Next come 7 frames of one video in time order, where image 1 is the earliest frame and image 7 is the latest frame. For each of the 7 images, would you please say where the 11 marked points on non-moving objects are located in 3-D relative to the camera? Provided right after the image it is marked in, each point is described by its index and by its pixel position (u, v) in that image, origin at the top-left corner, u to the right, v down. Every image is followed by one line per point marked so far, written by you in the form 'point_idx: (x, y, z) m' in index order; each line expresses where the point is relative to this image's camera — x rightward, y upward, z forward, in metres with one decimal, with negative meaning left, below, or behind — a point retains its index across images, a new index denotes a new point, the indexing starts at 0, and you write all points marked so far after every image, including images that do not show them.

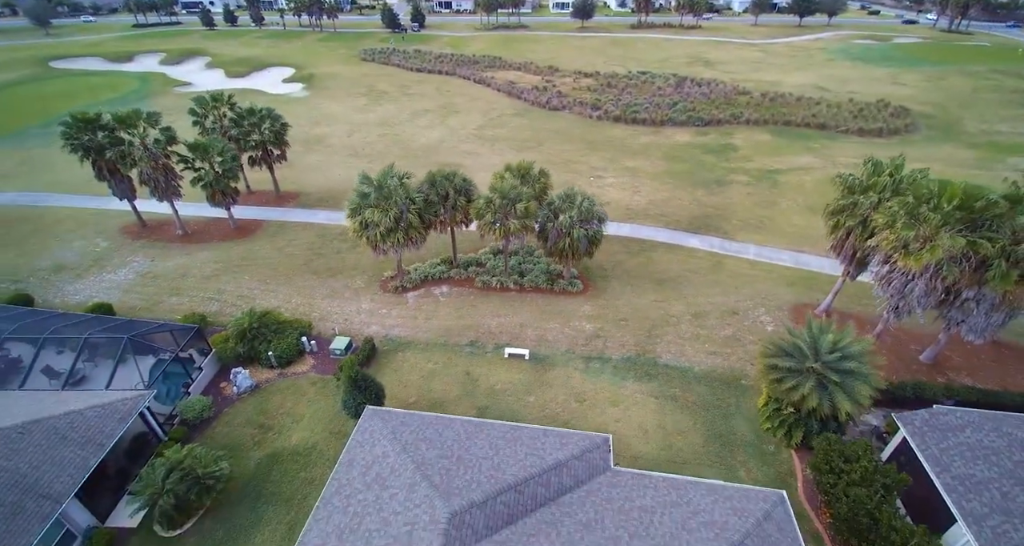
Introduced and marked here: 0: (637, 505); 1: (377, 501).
0: (+4.0, -7.4, +15.7) m
1: (-4.2, -7.2, +15.4) m
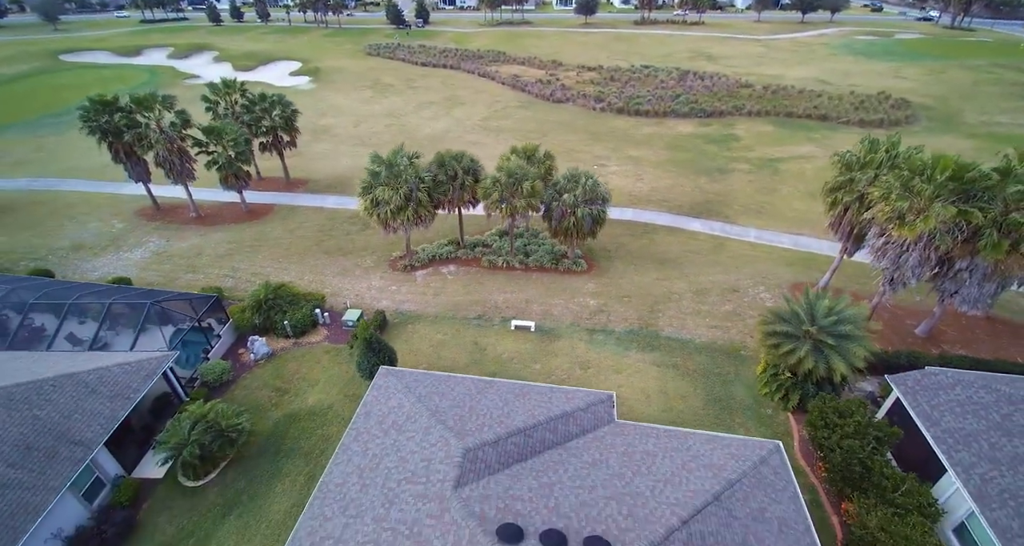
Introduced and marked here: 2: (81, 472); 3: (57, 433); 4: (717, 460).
0: (+4.3, -6.0, +16.5) m
1: (-3.9, -5.7, +16.3) m
2: (-15.4, -7.1, +17.4) m
3: (-16.1, -5.7, +17.3) m
4: (+6.8, -6.2, +16.2) m
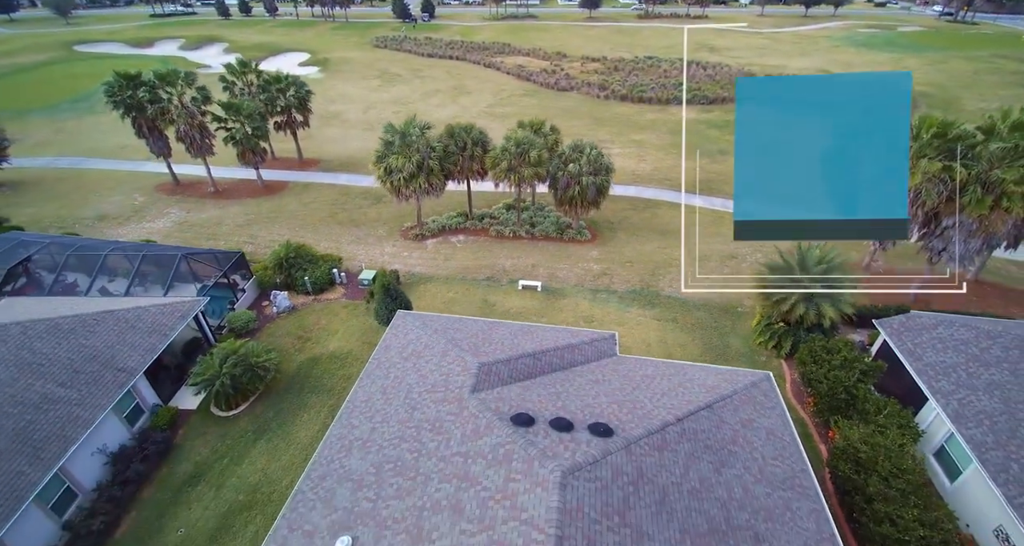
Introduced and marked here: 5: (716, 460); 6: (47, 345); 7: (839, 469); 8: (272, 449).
0: (+4.7, -3.7, +17.9) m
1: (-3.6, -3.4, +17.8) m
2: (-15.0, -4.7, +18.9) m
3: (-15.8, -3.4, +18.8) m
4: (+7.2, -3.9, +17.6) m
5: (+5.7, -5.3, +13.7) m
6: (-17.5, -2.7, +18.4) m
7: (+10.9, -6.6, +16.4) m
8: (-9.5, -7.0, +19.3) m
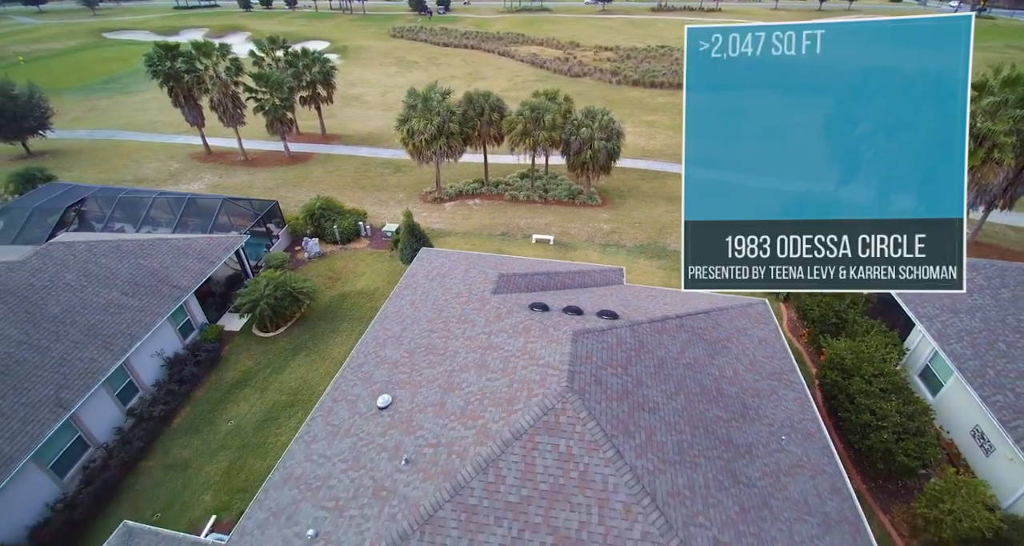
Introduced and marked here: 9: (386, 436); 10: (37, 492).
0: (+5.4, -0.8, +19.6) m
1: (-2.9, -0.4, +19.6) m
2: (-14.4, -1.6, +21.0) m
3: (-15.1, -0.2, +20.9) m
4: (+7.8, -1.1, +19.3) m
5: (+6.3, -2.4, +15.4) m
6: (-16.8, +0.5, +20.6) m
7: (+11.5, -3.8, +18.0) m
8: (-8.8, -3.9, +21.3) m
9: (-3.2, -4.2, +12.6) m
10: (-14.4, -6.7, +14.7) m
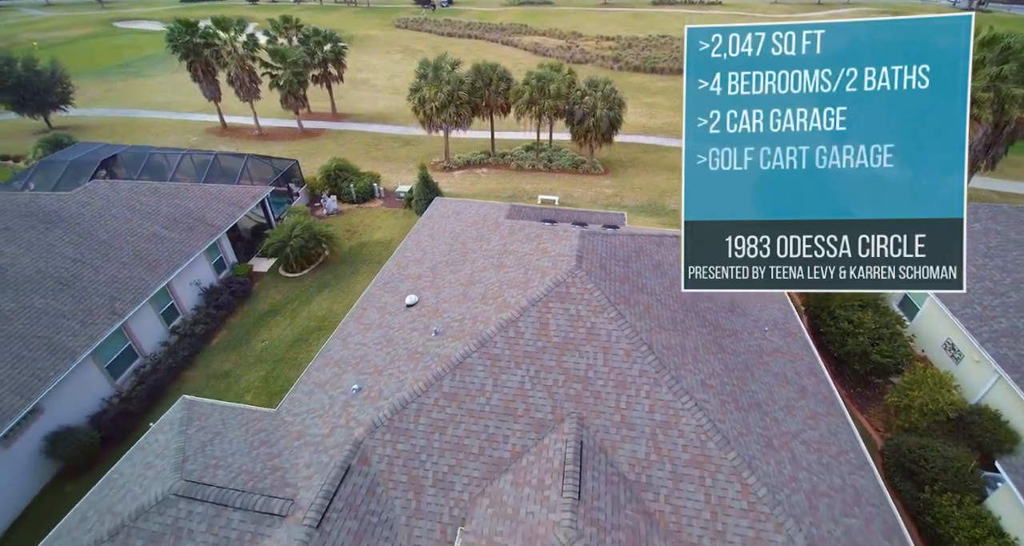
0: (+5.8, +2.0, +21.3) m
1: (-2.5, +2.4, +21.3) m
2: (-13.9, +1.2, +22.7) m
3: (-14.6, +2.6, +22.6) m
4: (+8.2, +1.7, +20.9) m
5: (+6.7, +0.4, +17.1) m
6: (-16.4, +3.3, +22.2) m
7: (+11.9, -1.1, +19.6) m
8: (-8.4, -1.1, +23.0) m
9: (-2.8, -1.4, +14.3) m
10: (-14.0, -3.9, +16.4) m
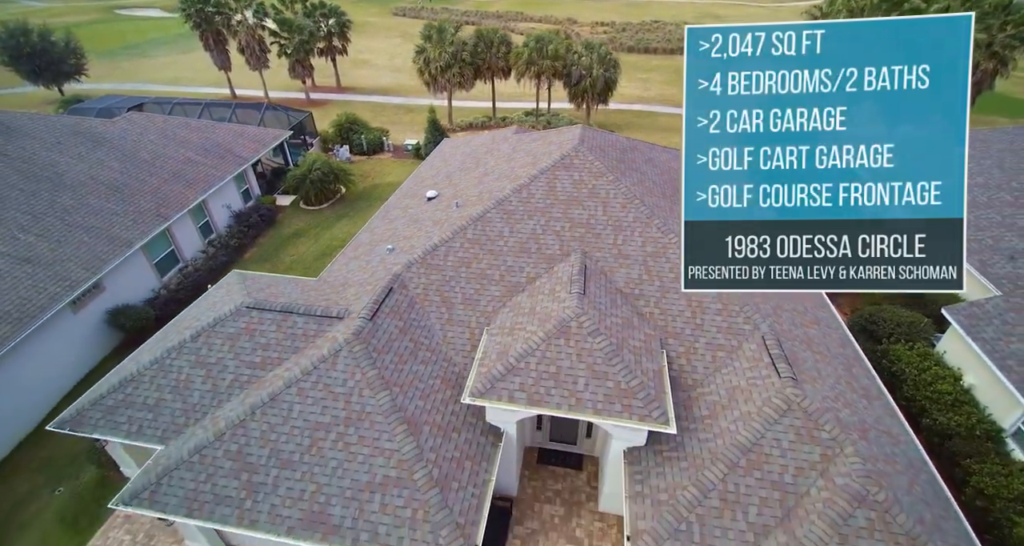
0: (+6.0, +5.7, +23.3) m
1: (-2.2, +6.0, +23.2) m
2: (-13.7, +4.8, +24.6) m
3: (-14.4, +6.2, +24.4) m
4: (+8.5, +5.4, +22.9) m
5: (+7.0, +4.1, +19.1) m
6: (-16.1, +6.9, +24.1) m
7: (+12.2, +2.7, +21.7) m
8: (-8.2, +2.5, +24.9) m
9: (-2.5, +2.2, +16.2) m
10: (-13.7, -0.3, +18.3) m
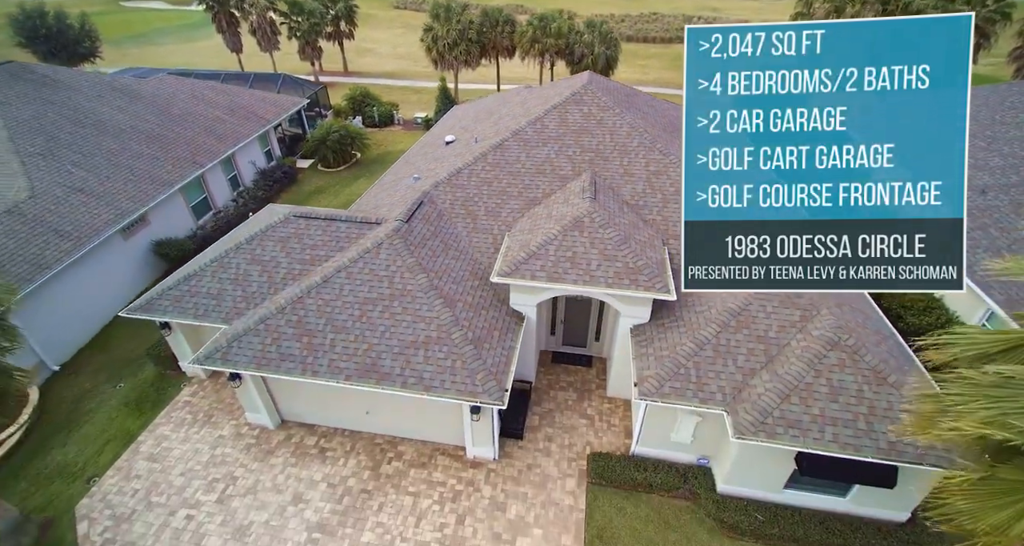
0: (+6.5, +8.0, +24.7) m
1: (-1.8, +8.4, +24.7) m
2: (-13.2, +7.2, +26.0) m
3: (-14.0, +8.5, +25.8) m
4: (+8.9, +7.8, +24.4) m
5: (+7.4, +6.4, +20.5) m
6: (-15.7, +9.3, +25.4) m
7: (+12.7, +5.0, +23.2) m
8: (-7.7, +4.9, +26.3) m
9: (-2.0, +4.6, +17.7) m
10: (-13.2, +2.1, +19.7) m
